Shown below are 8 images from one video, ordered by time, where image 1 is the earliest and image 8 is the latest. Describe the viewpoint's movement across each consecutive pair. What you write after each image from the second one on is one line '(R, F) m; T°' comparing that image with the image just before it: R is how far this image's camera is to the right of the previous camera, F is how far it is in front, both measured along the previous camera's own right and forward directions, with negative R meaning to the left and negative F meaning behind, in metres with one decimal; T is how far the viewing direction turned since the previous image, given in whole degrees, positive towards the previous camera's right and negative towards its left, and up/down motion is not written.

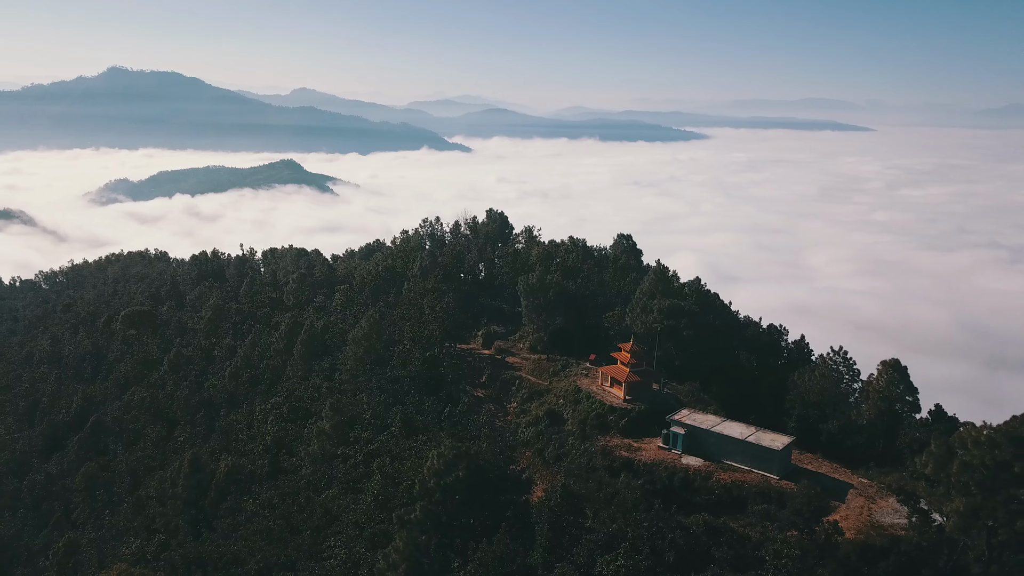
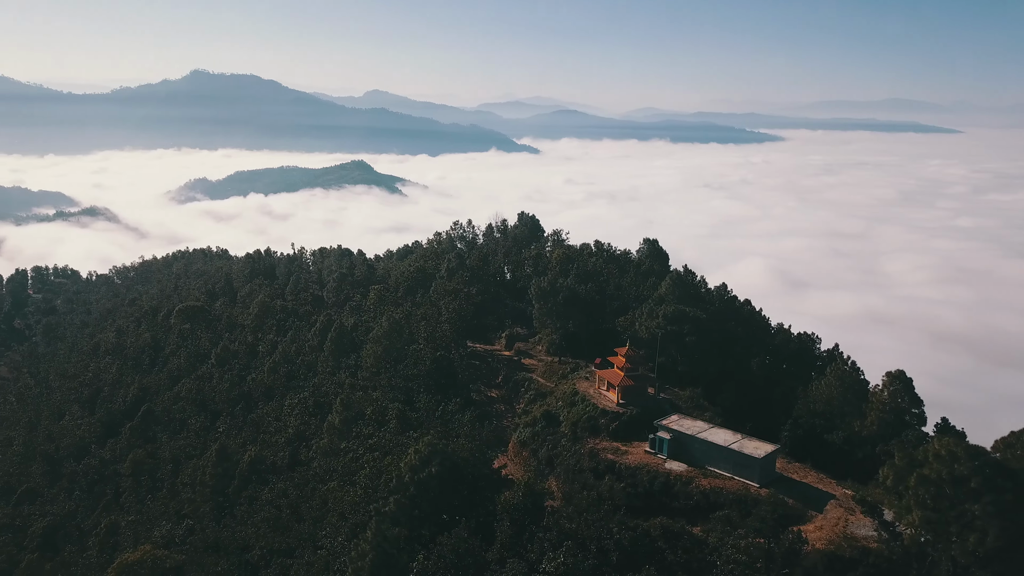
(+1.8, -0.4) m; -4°
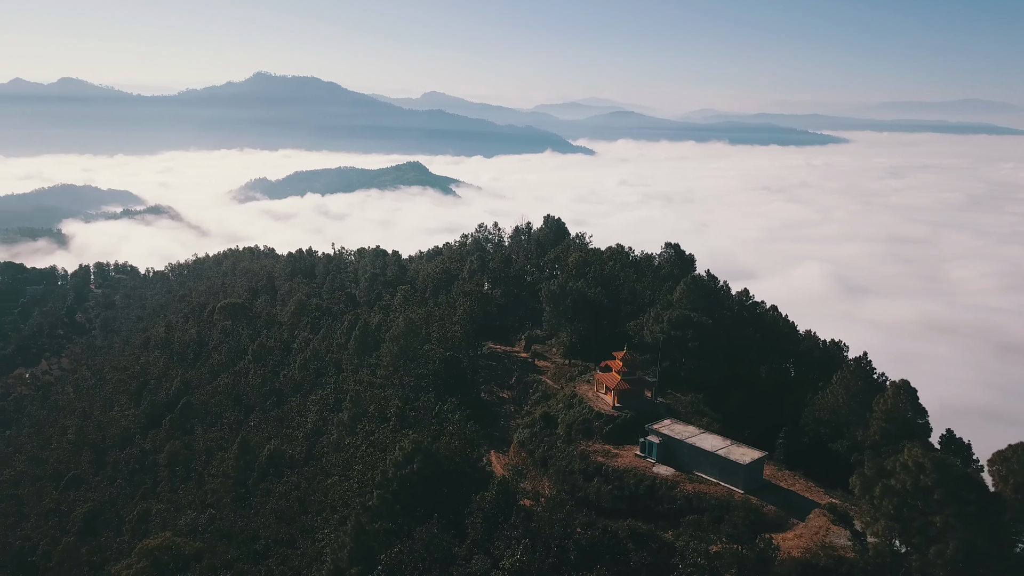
(+1.5, -0.3) m; -4°
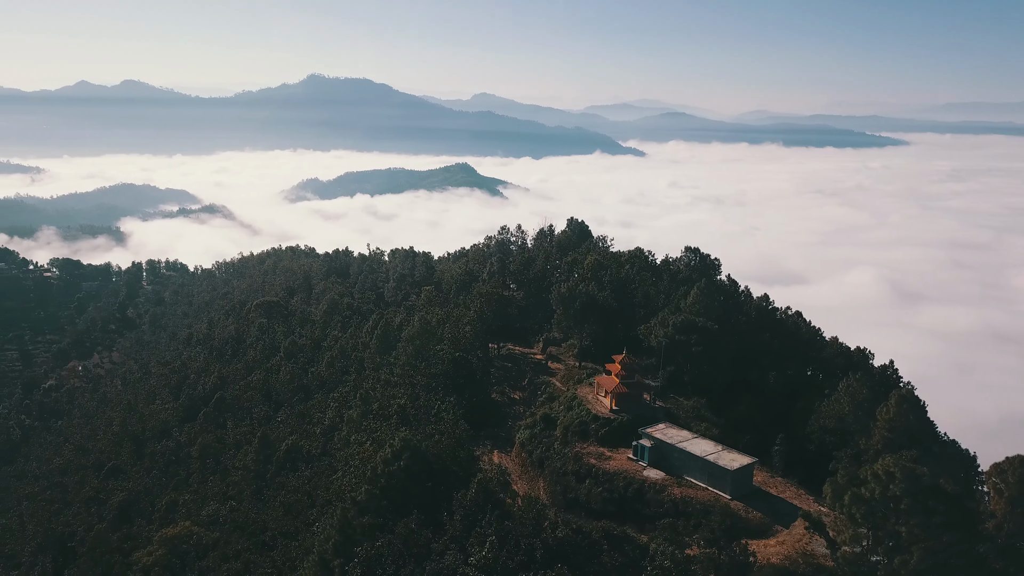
(+1.3, -0.3) m; -3°
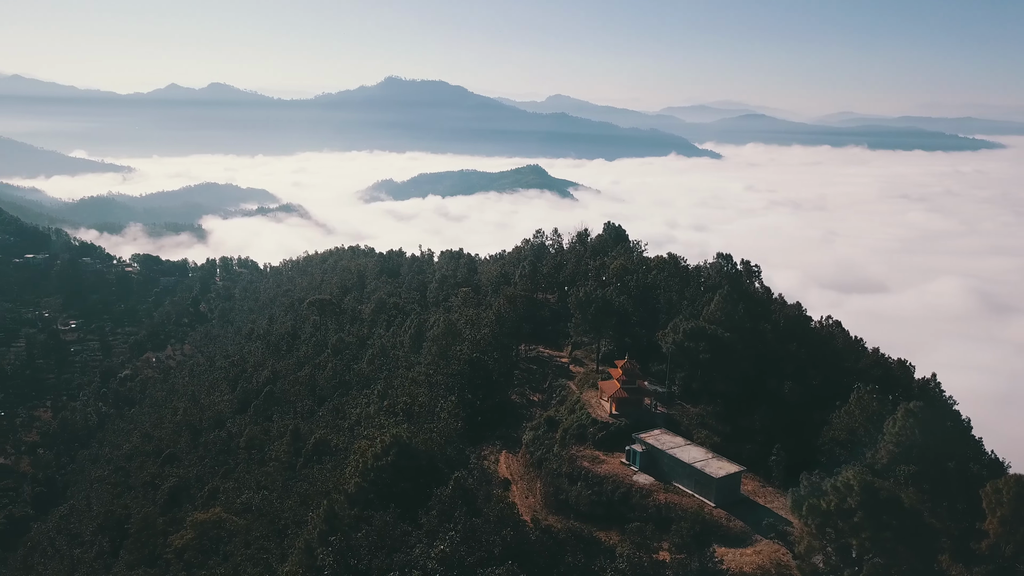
(+1.8, -0.4) m; -5°
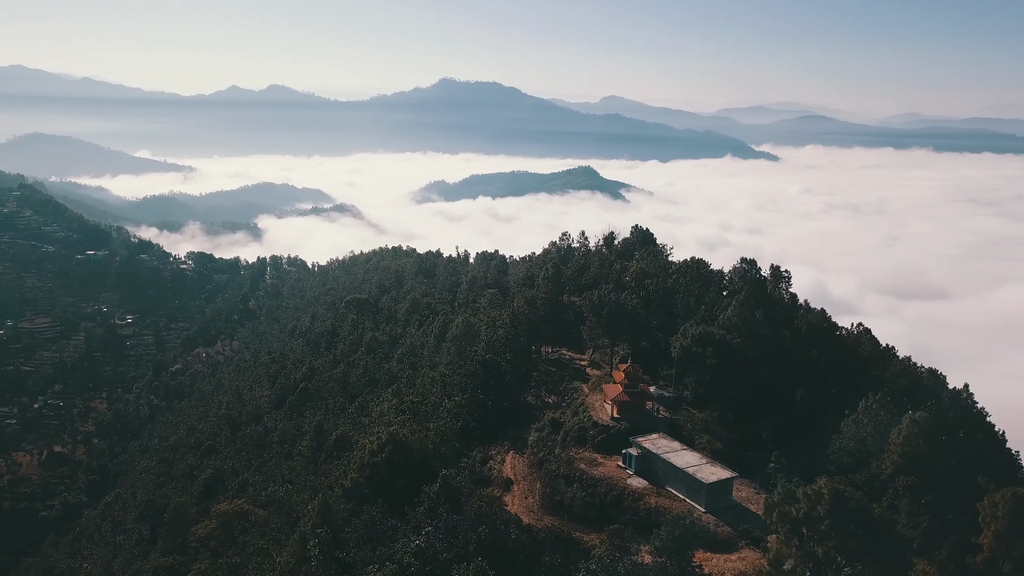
(+1.3, -0.3) m; -3°
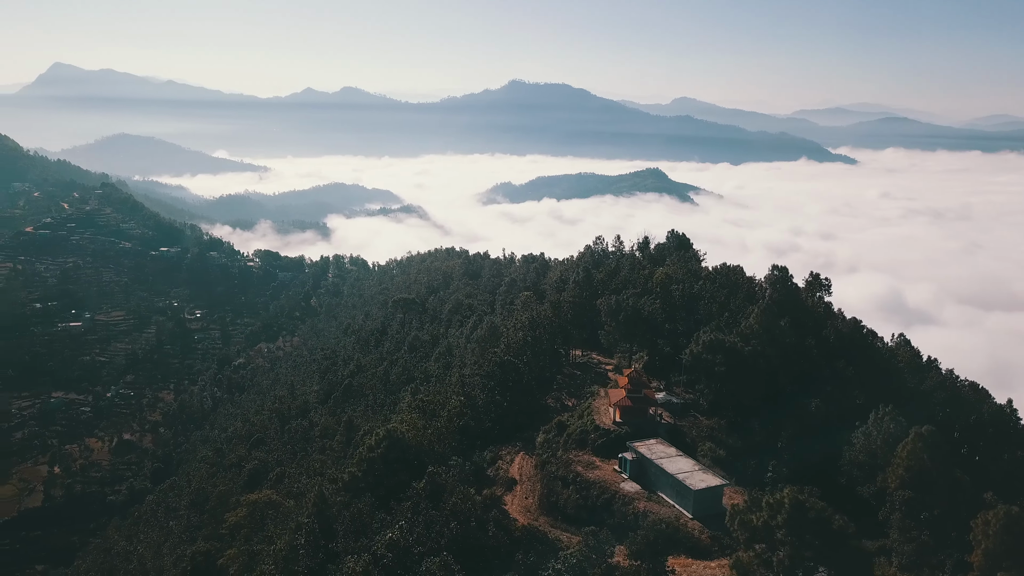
(+1.7, -0.4) m; -4°
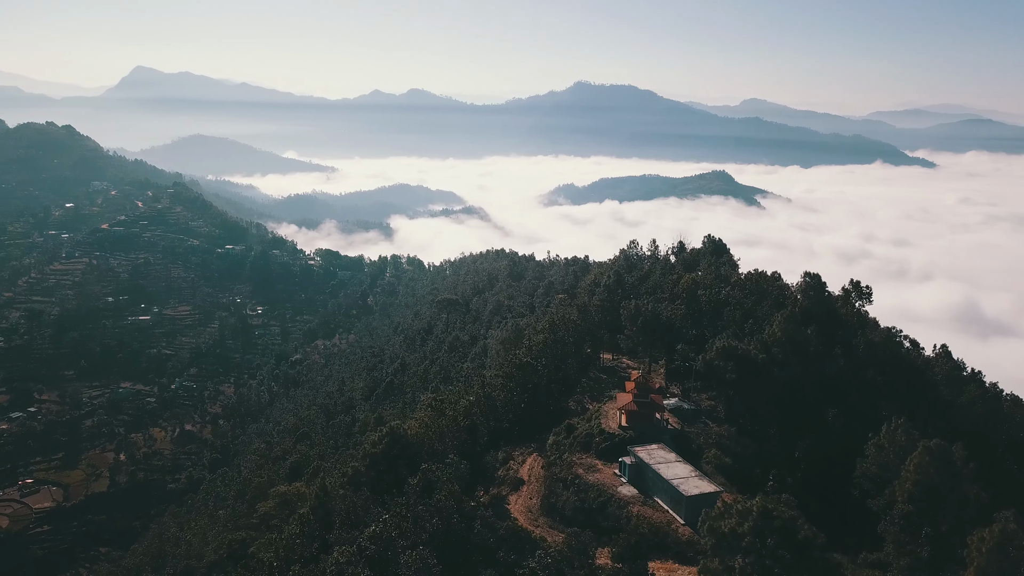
(+1.5, -0.4) m; -4°
